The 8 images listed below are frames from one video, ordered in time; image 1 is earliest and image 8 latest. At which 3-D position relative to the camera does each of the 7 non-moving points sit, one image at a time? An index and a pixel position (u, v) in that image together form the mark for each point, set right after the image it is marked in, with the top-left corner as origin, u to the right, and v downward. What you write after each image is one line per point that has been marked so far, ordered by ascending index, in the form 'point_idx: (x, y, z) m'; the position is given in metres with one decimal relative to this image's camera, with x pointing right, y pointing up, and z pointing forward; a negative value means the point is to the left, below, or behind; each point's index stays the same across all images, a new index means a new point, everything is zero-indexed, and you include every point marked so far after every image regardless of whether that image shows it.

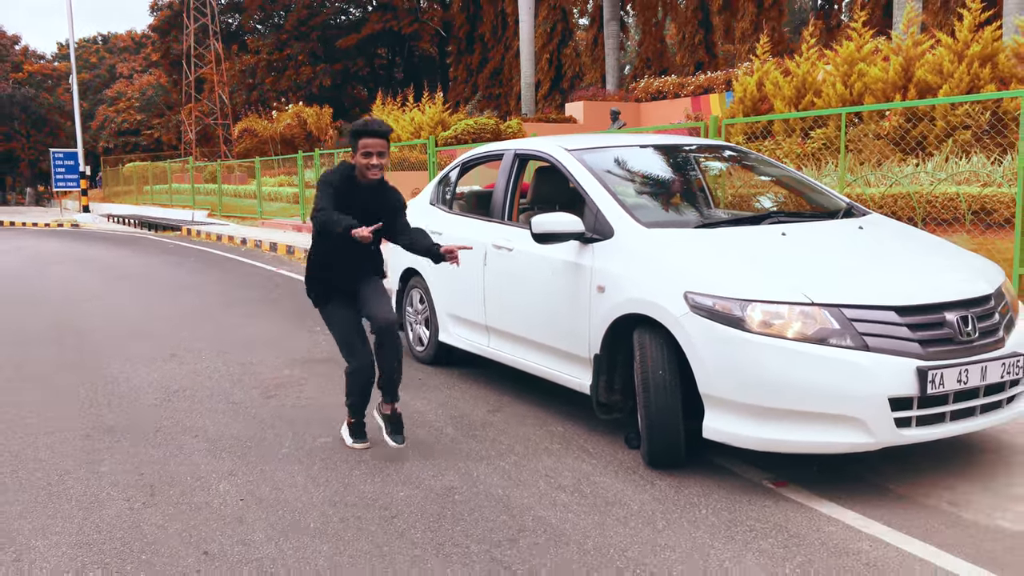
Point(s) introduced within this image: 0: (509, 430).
0: (0.0, -0.7, +4.9) m
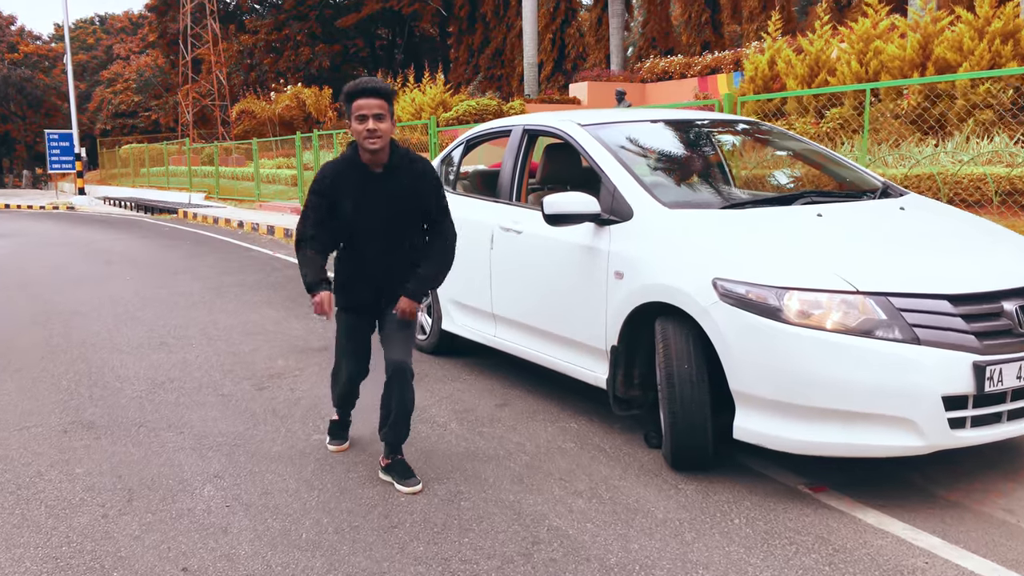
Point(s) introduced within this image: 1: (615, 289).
0: (0.0, -0.7, +4.5) m
1: (+0.5, 0.0, +4.2) m
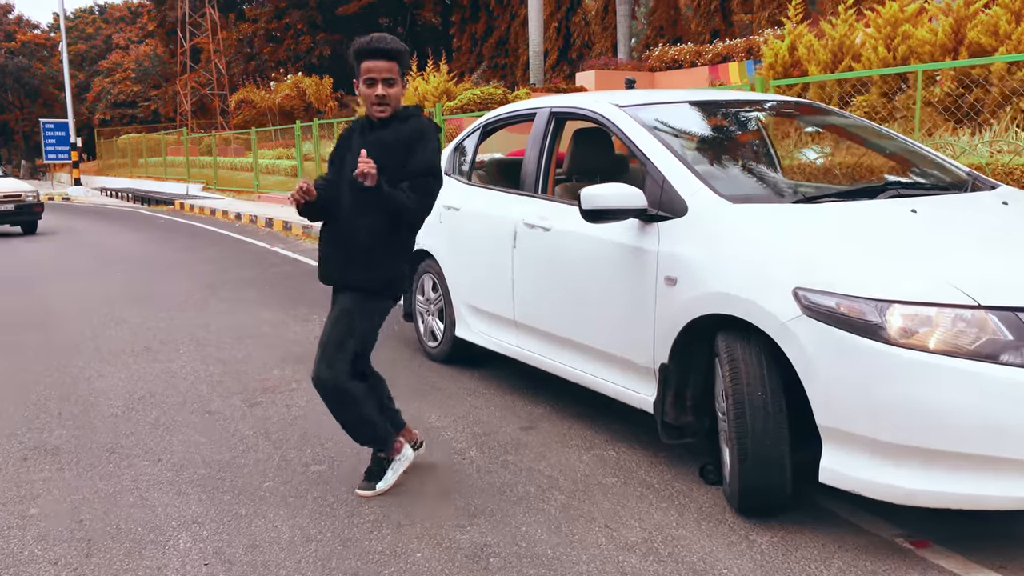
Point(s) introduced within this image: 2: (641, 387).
0: (+0.2, -0.7, +3.9) m
1: (+0.6, 0.0, +3.6) m
2: (+0.5, -0.4, +3.8) m
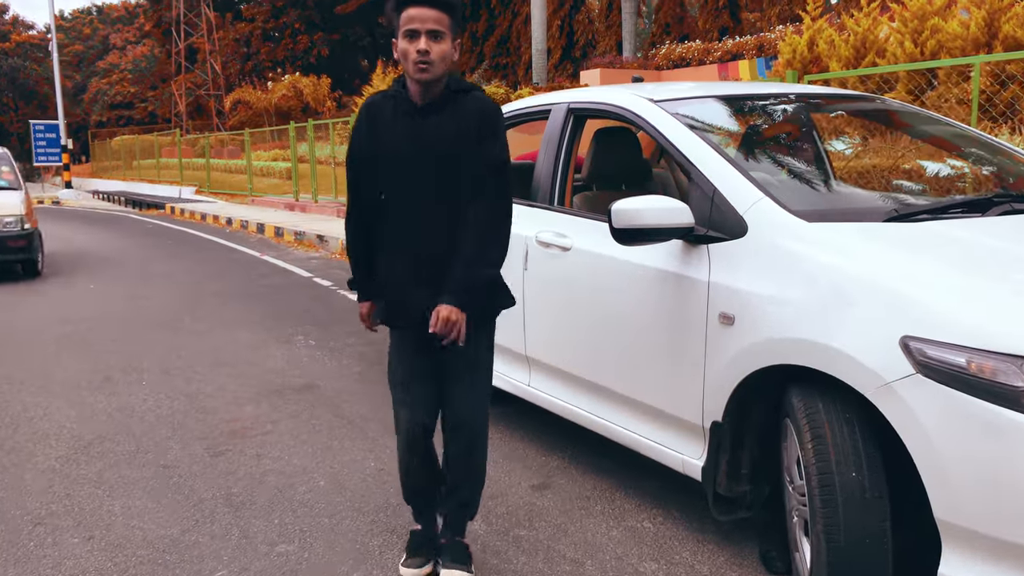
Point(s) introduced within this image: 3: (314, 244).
0: (+0.2, -0.8, +3.2) m
1: (+0.6, -0.2, +2.8) m
2: (+0.6, -0.5, +3.1) m
3: (-2.8, +0.6, +13.1) m
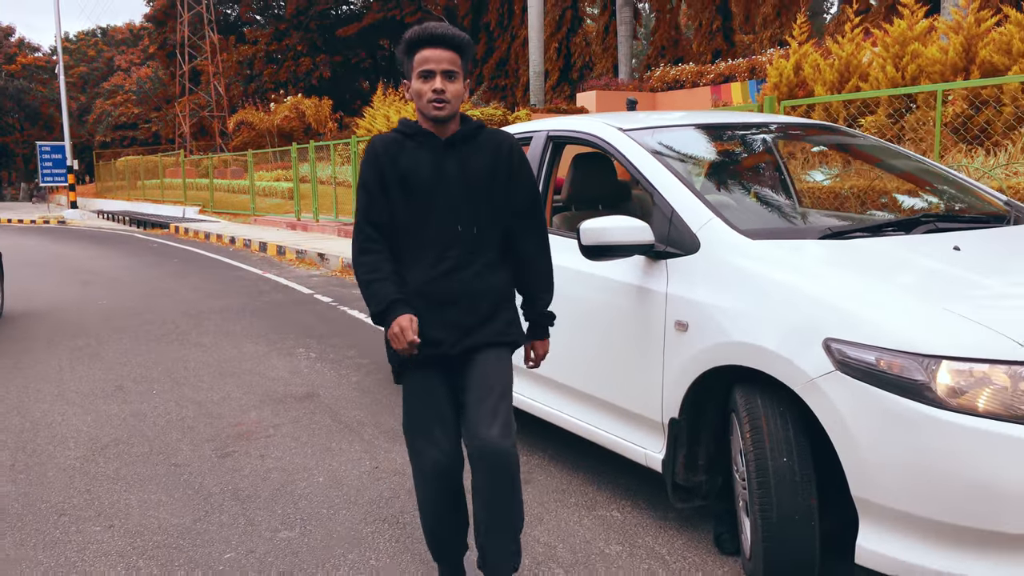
0: (+0.1, -0.9, +3.5) m
1: (+0.6, -0.2, +3.2) m
2: (+0.5, -0.6, +3.4) m
3: (-2.9, +0.4, +13.4) m
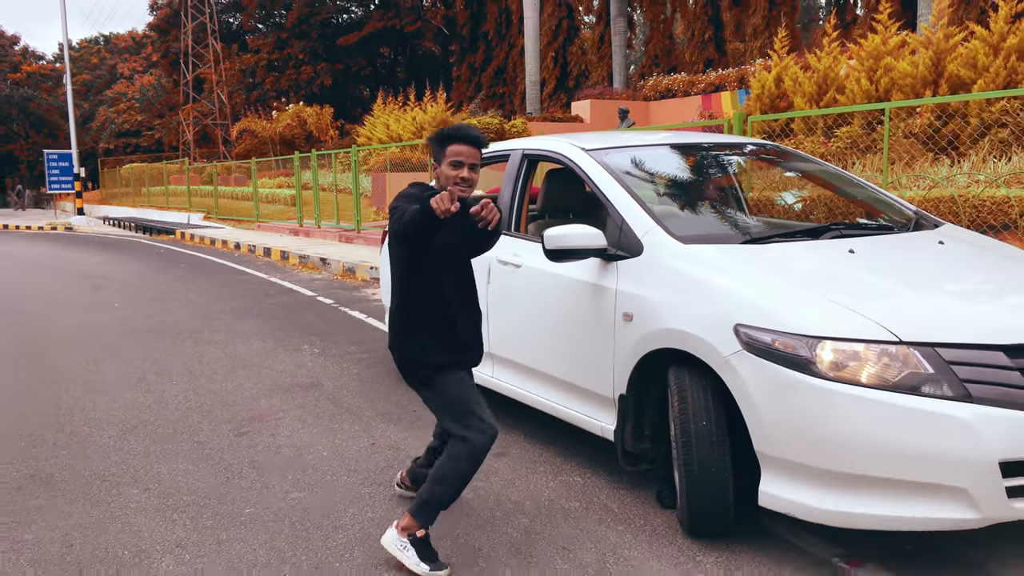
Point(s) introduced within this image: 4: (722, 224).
0: (0.0, -0.9, +4.1) m
1: (+0.5, -0.2, +3.8) m
2: (+0.4, -0.6, +4.0) m
3: (-3.0, +0.3, +14.1) m
4: (+0.9, +0.3, +4.0) m
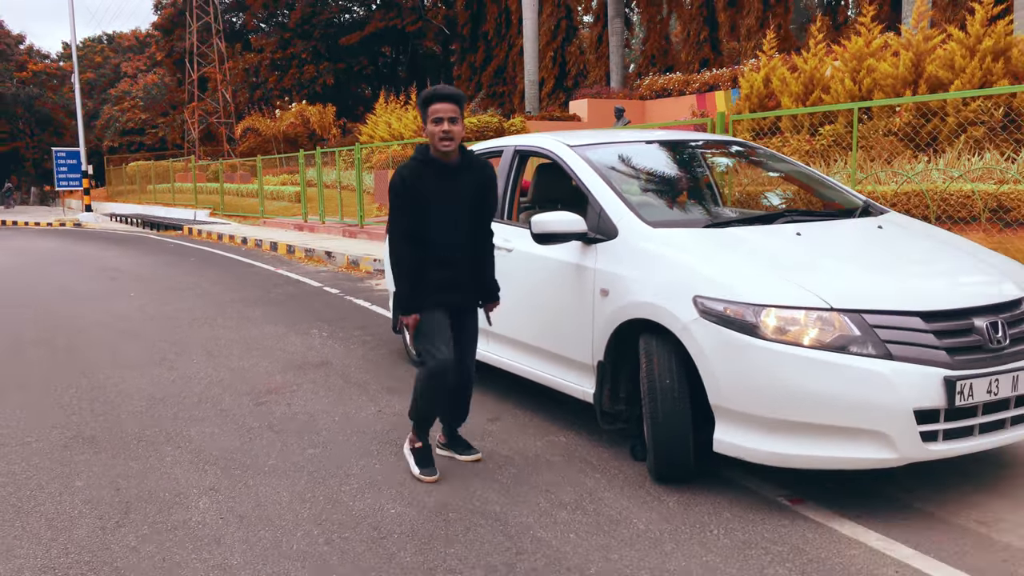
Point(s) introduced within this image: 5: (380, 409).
0: (0.0, -0.8, +4.6) m
1: (+0.4, -0.1, +4.3) m
2: (+0.4, -0.5, +4.5) m
3: (-3.0, +0.4, +14.6) m
4: (+0.9, +0.4, +4.5) m
5: (-0.8, -0.7, +5.3) m
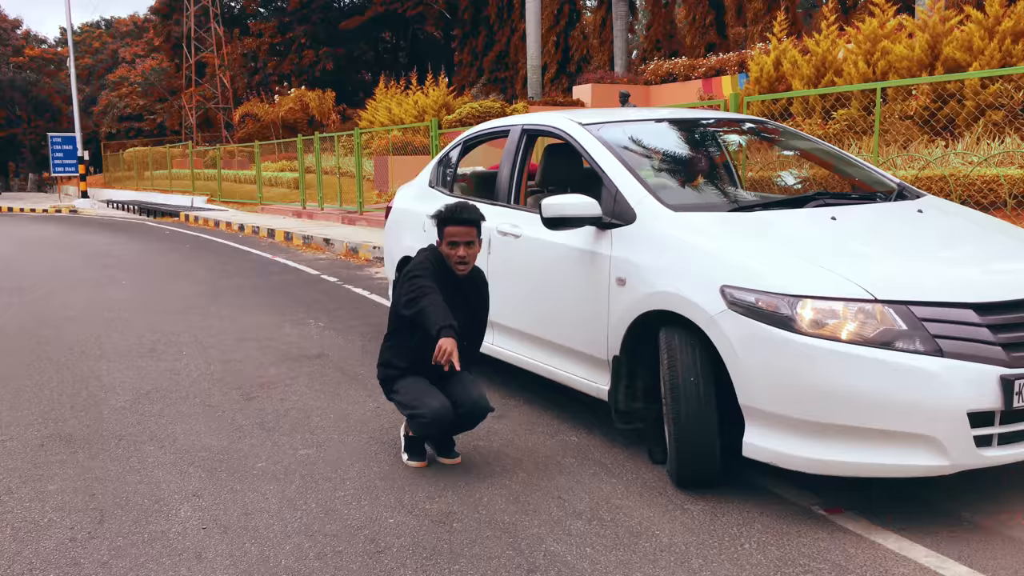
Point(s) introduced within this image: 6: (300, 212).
0: (0.0, -0.7, +4.3) m
1: (+0.4, 0.0, +4.0) m
2: (+0.4, -0.4, +4.2) m
3: (-2.9, +0.6, +14.2) m
4: (+0.9, +0.4, +4.2) m
5: (-0.7, -0.6, +5.0) m
6: (-4.5, +1.6, +19.9) m
